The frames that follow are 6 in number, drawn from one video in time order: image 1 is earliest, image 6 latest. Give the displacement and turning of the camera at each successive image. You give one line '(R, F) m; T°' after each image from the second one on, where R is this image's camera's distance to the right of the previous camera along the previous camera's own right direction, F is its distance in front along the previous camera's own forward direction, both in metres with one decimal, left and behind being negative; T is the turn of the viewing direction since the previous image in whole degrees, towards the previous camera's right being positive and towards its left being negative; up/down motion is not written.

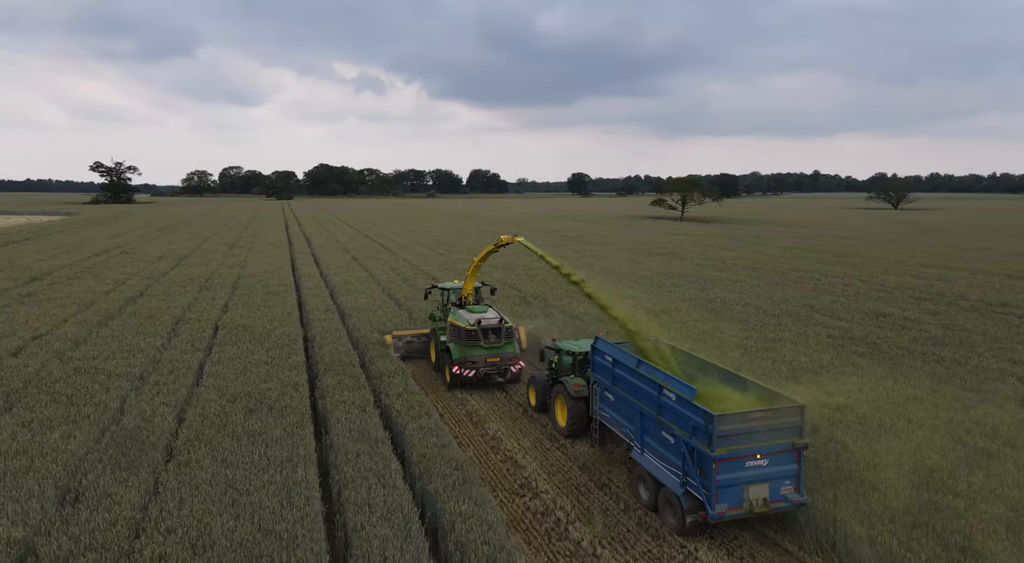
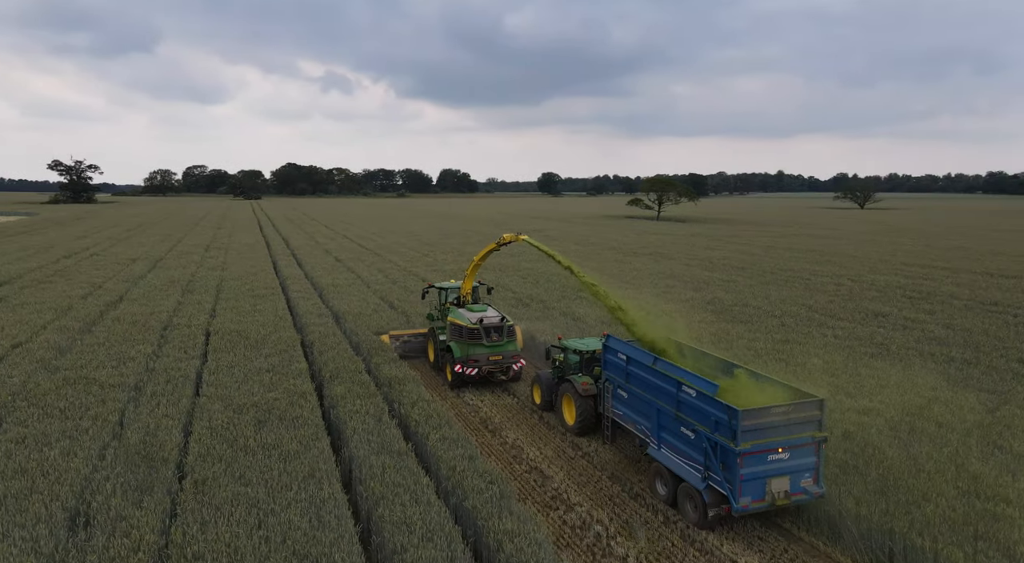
(-0.6, +0.3) m; +2°
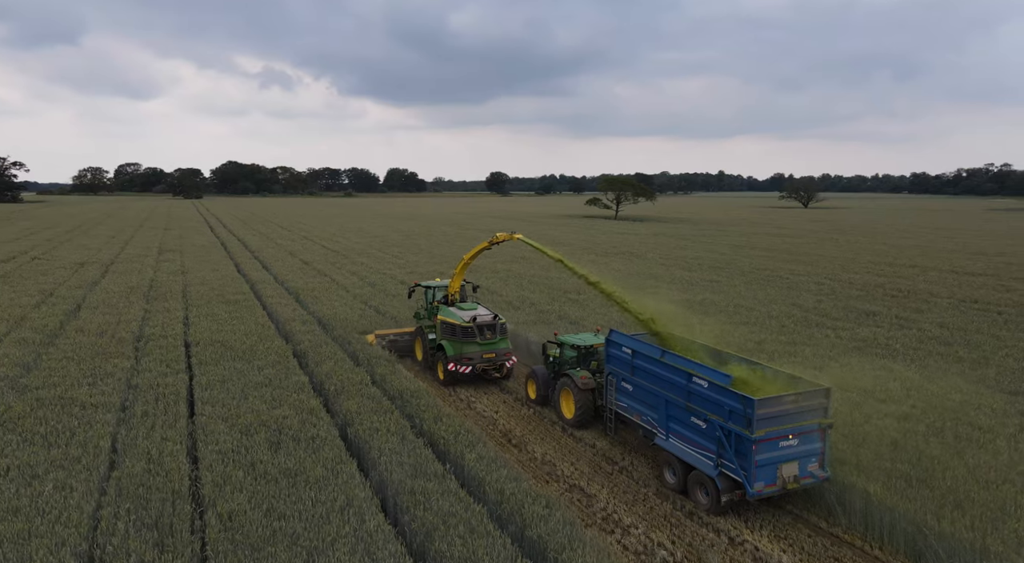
(-1.0, +0.5) m; +4°
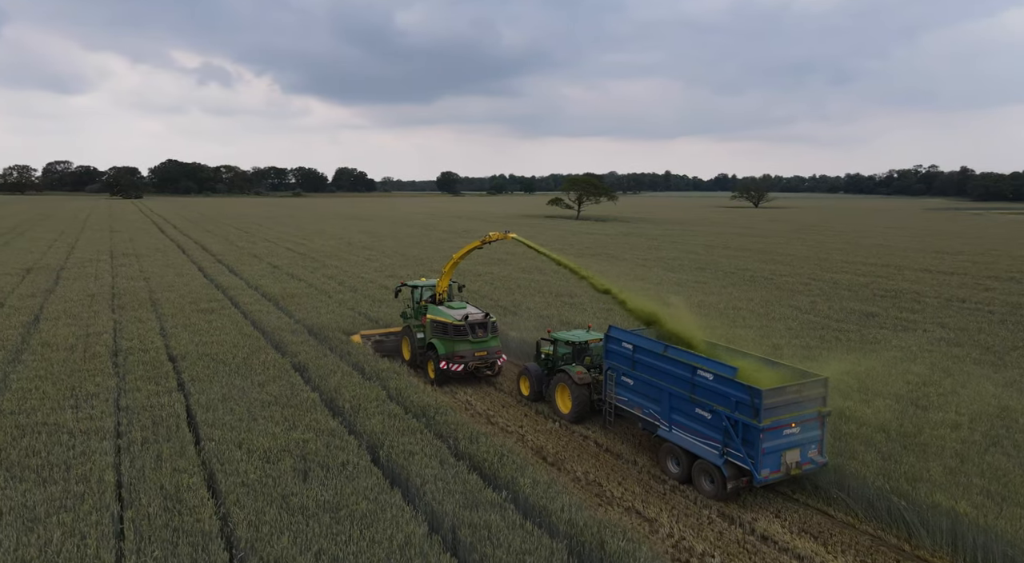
(-1.1, +0.6) m; +4°
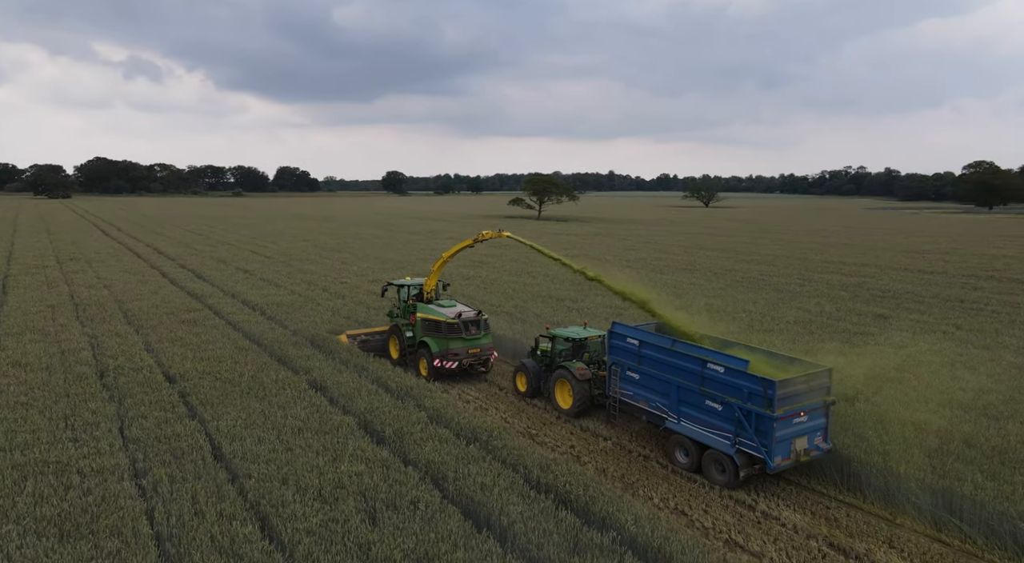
(-1.4, +0.8) m; +4°
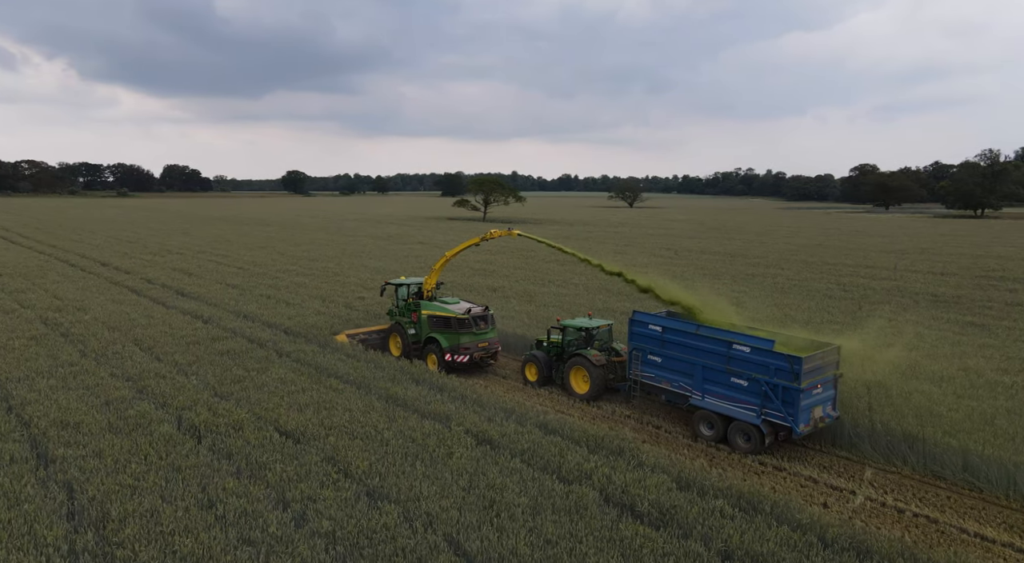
(-4.1, +1.9) m; +6°
